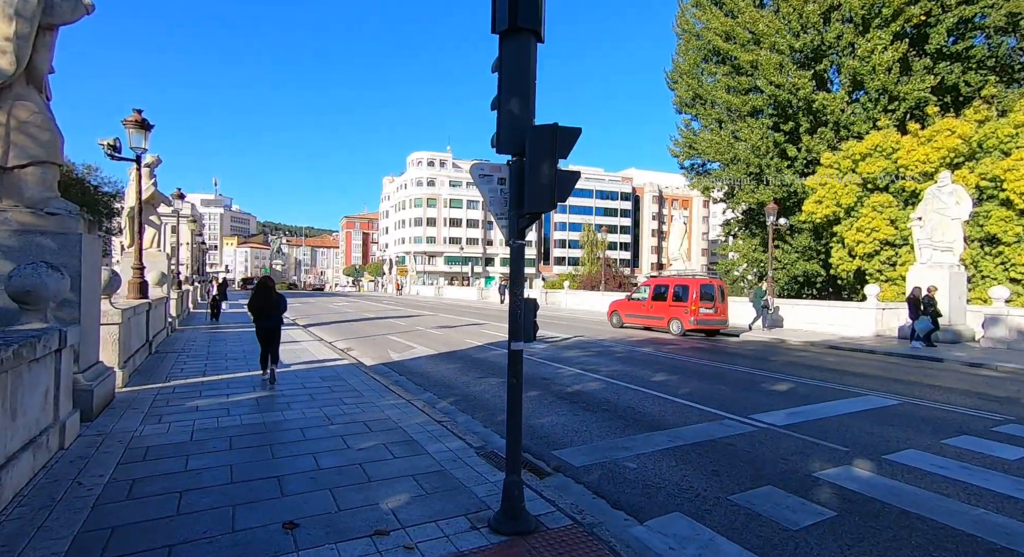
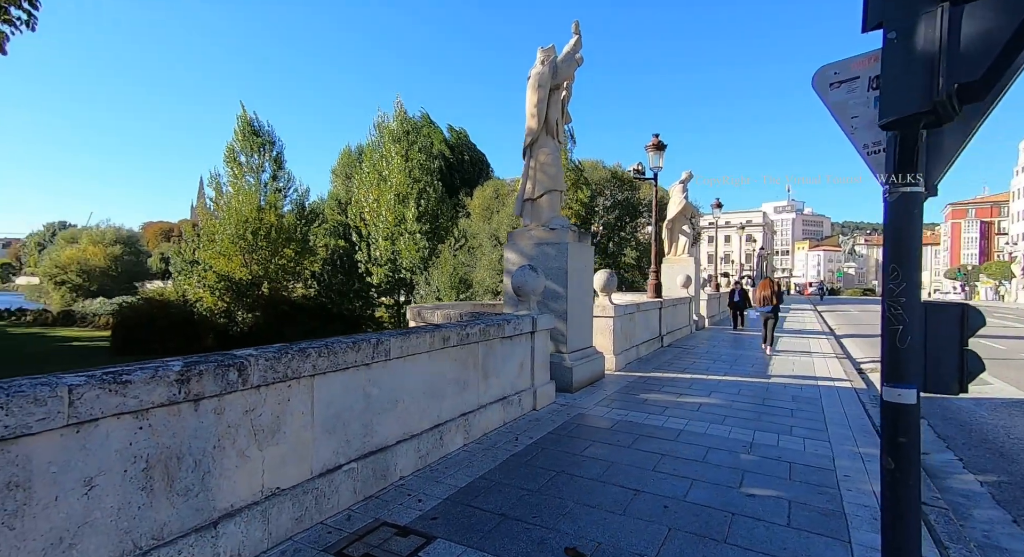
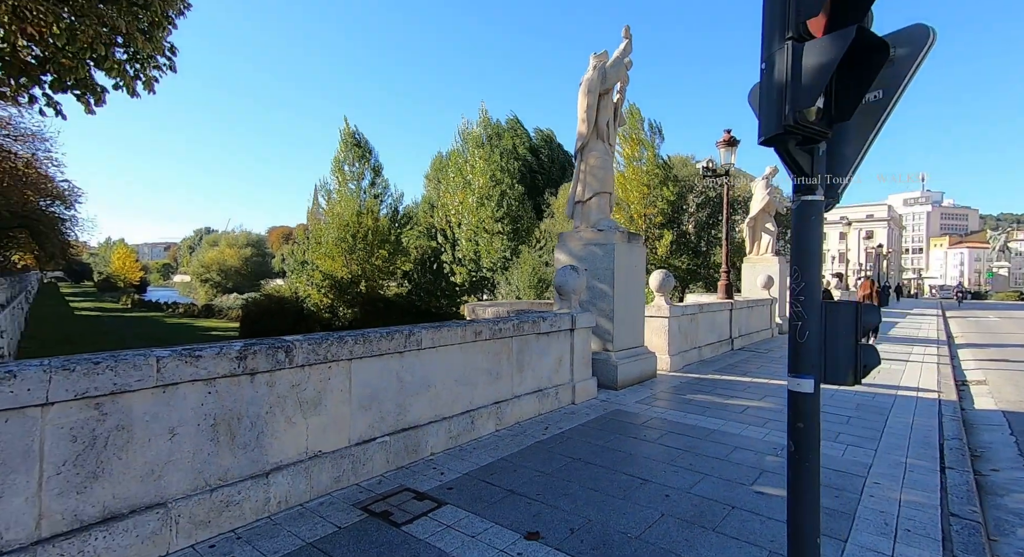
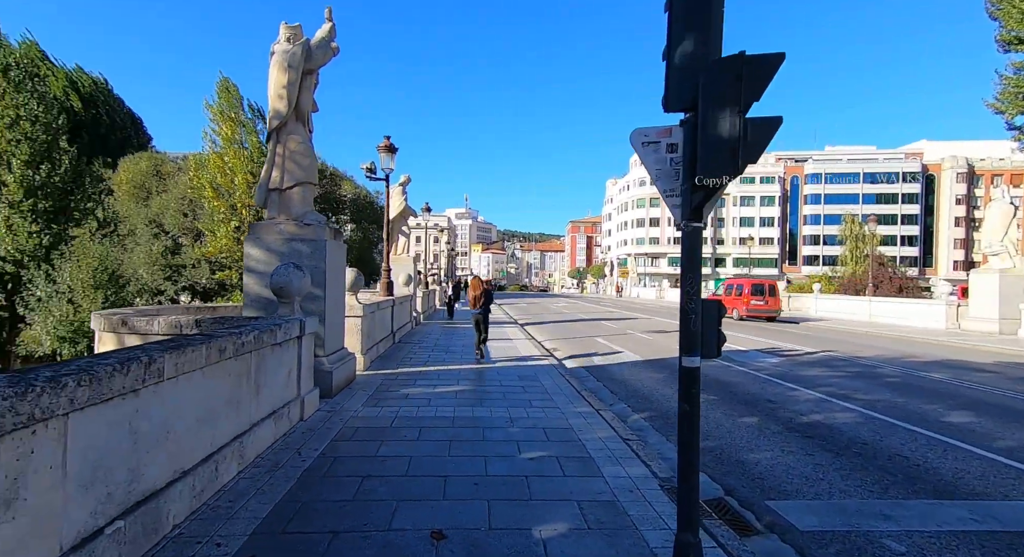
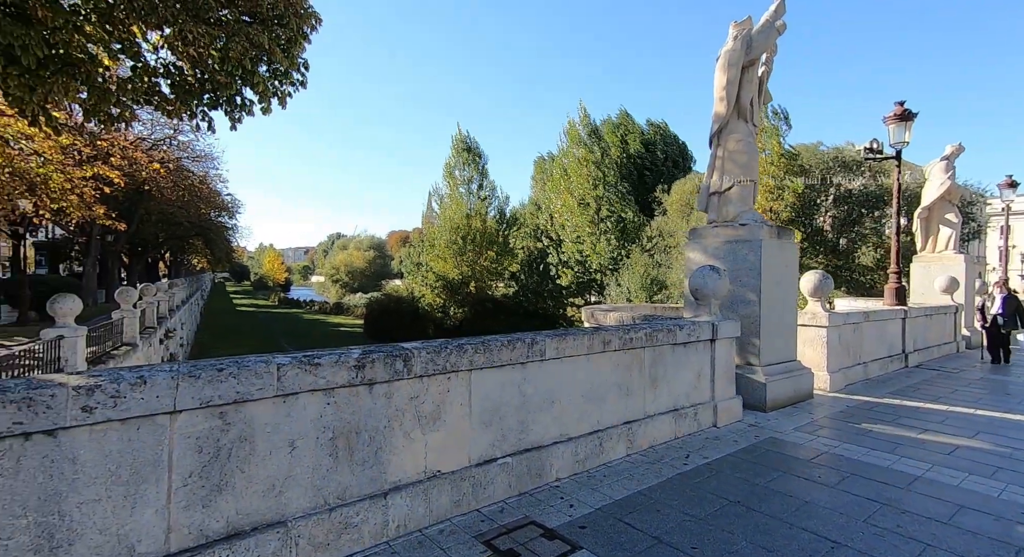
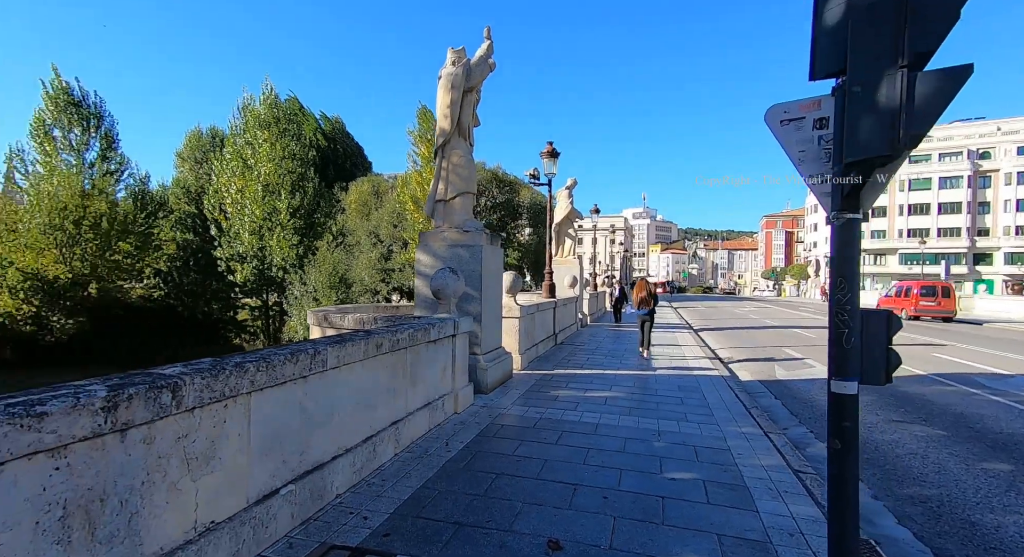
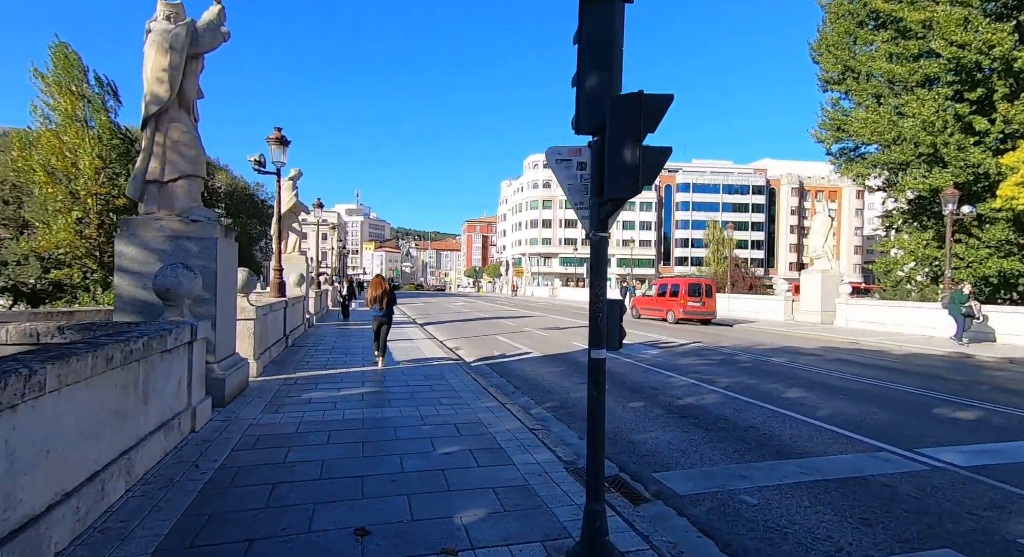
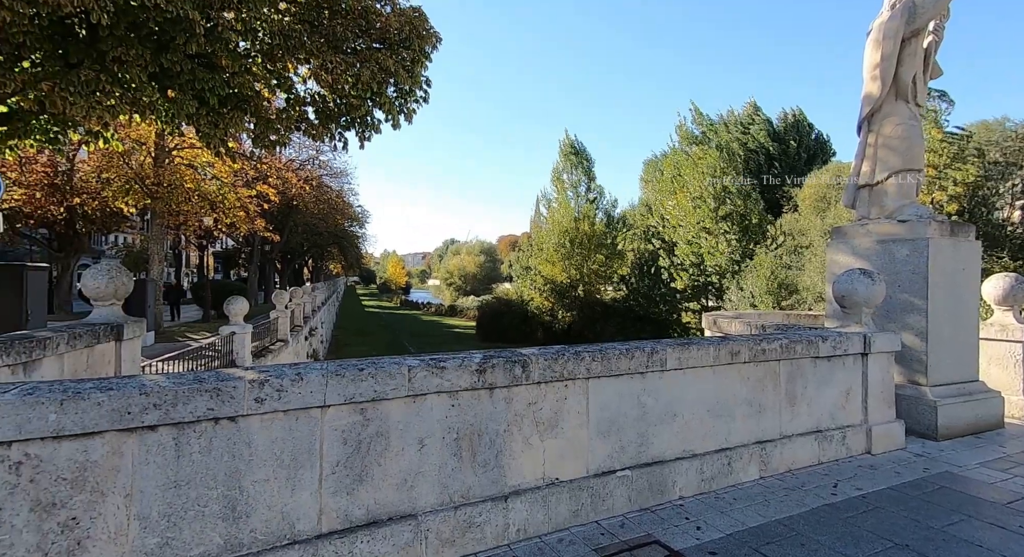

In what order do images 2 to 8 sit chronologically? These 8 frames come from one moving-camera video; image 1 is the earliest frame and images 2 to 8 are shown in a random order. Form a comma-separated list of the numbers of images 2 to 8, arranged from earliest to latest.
7, 4, 6, 2, 3, 5, 8
